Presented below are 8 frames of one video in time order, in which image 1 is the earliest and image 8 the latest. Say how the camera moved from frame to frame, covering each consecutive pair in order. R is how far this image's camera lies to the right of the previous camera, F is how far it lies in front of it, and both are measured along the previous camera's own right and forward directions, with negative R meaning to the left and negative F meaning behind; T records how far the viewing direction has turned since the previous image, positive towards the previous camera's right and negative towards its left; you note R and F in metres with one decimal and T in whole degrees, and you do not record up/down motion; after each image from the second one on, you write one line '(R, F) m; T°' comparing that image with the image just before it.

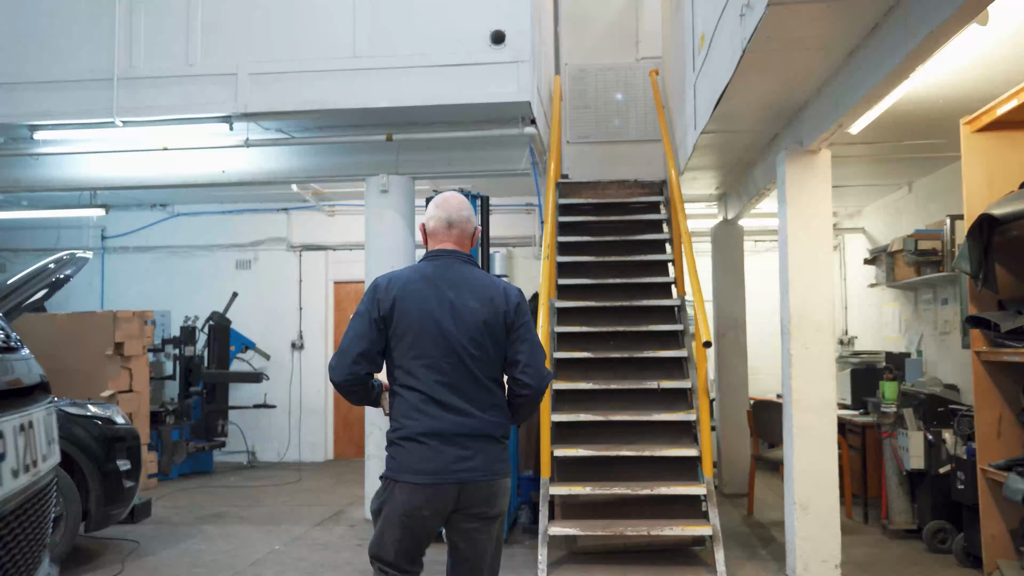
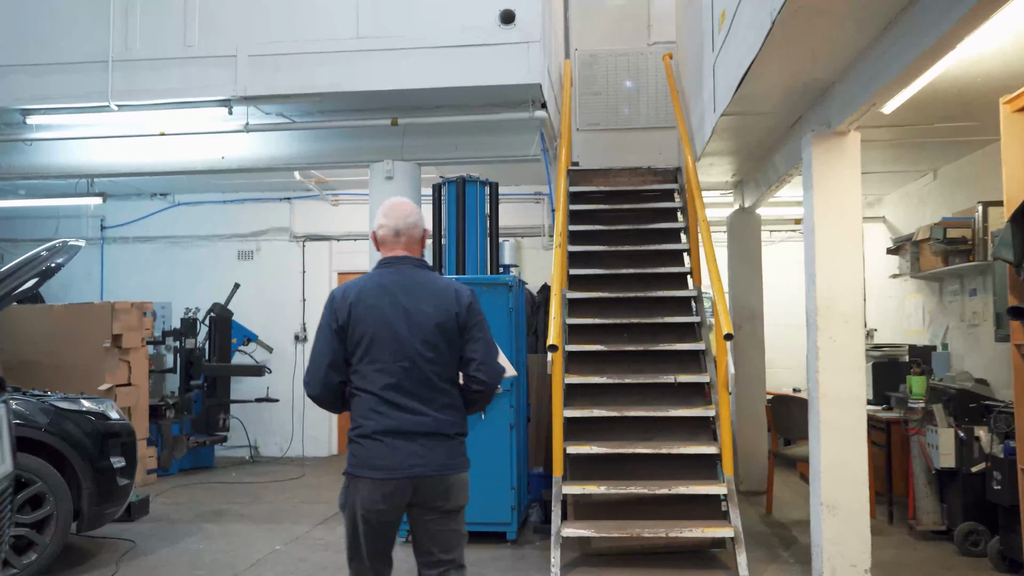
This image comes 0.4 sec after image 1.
(0.0, +0.2) m; 0°
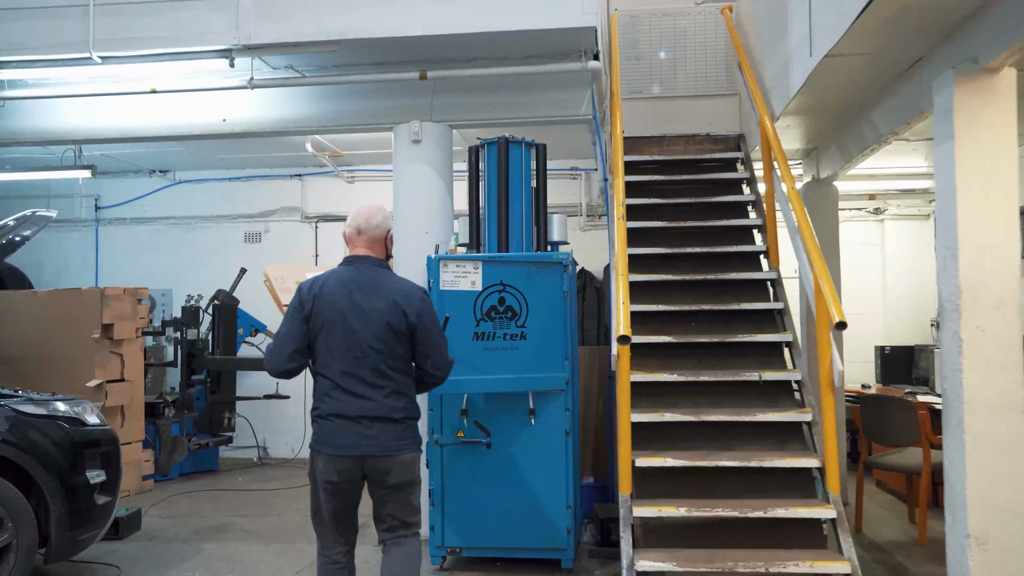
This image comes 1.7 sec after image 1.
(-0.2, +0.7) m; -1°
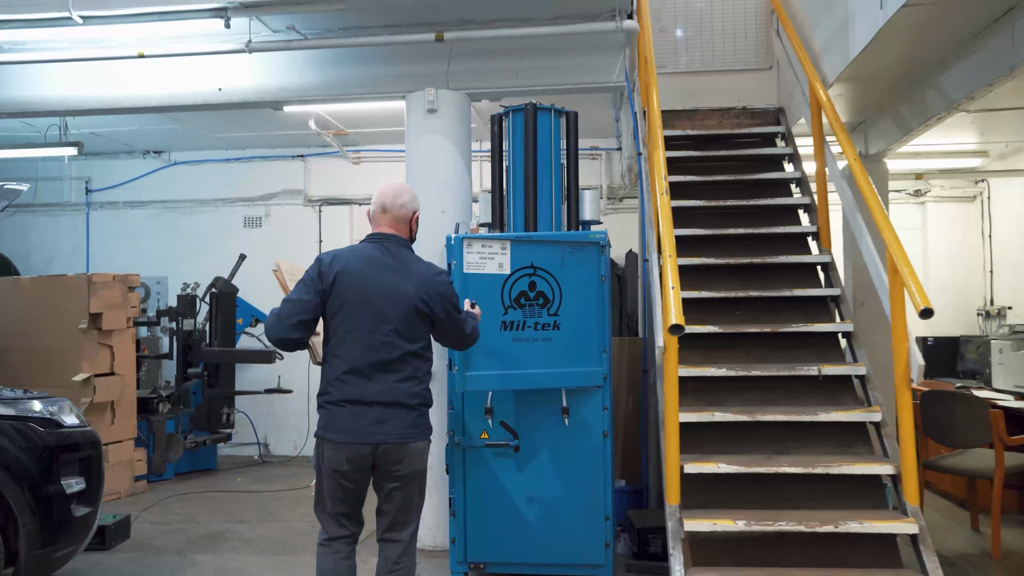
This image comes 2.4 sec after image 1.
(-0.1, +0.4) m; 0°
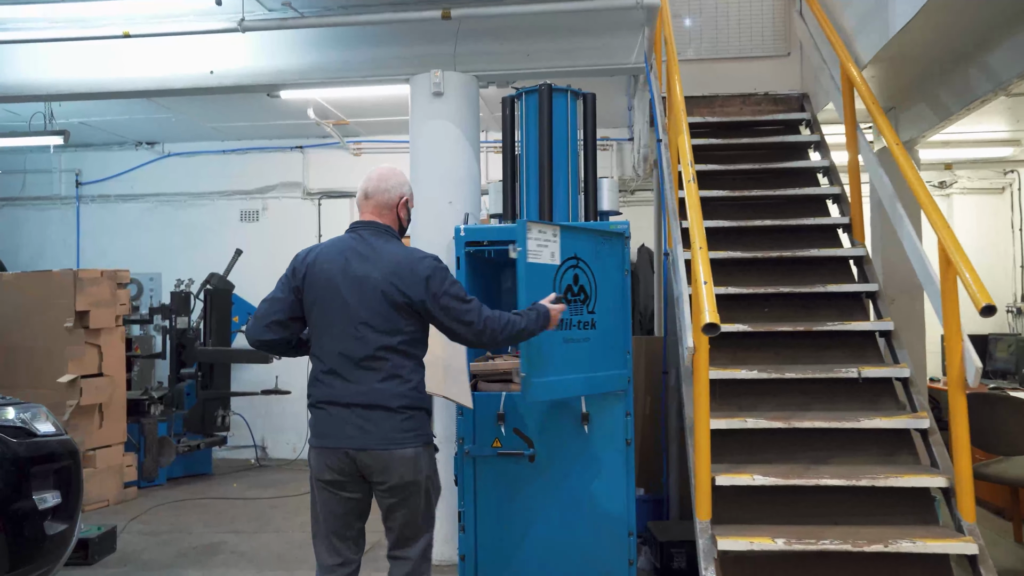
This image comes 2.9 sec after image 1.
(0.0, +0.3) m; 0°
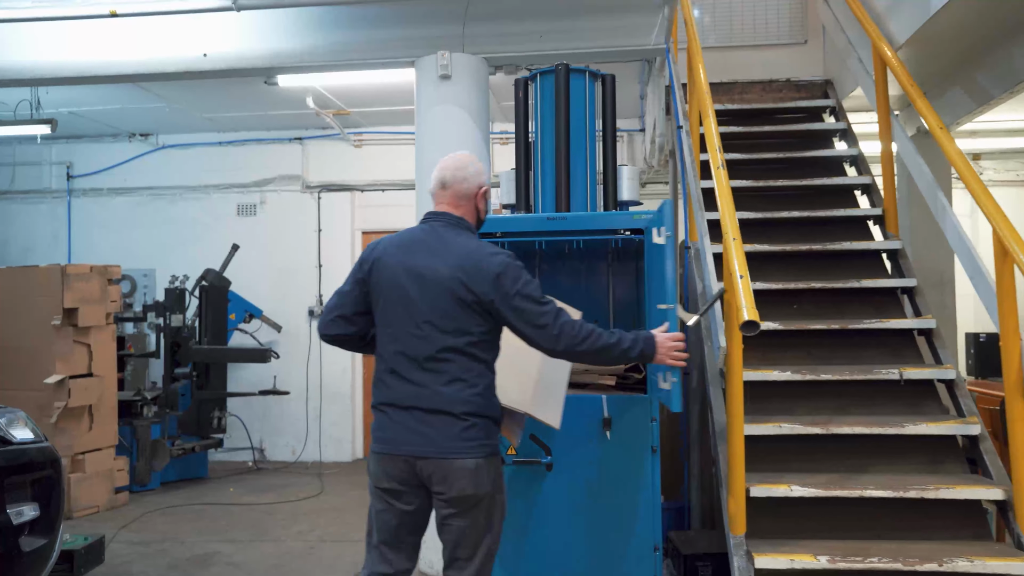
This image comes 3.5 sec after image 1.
(-0.1, +0.2) m; 0°
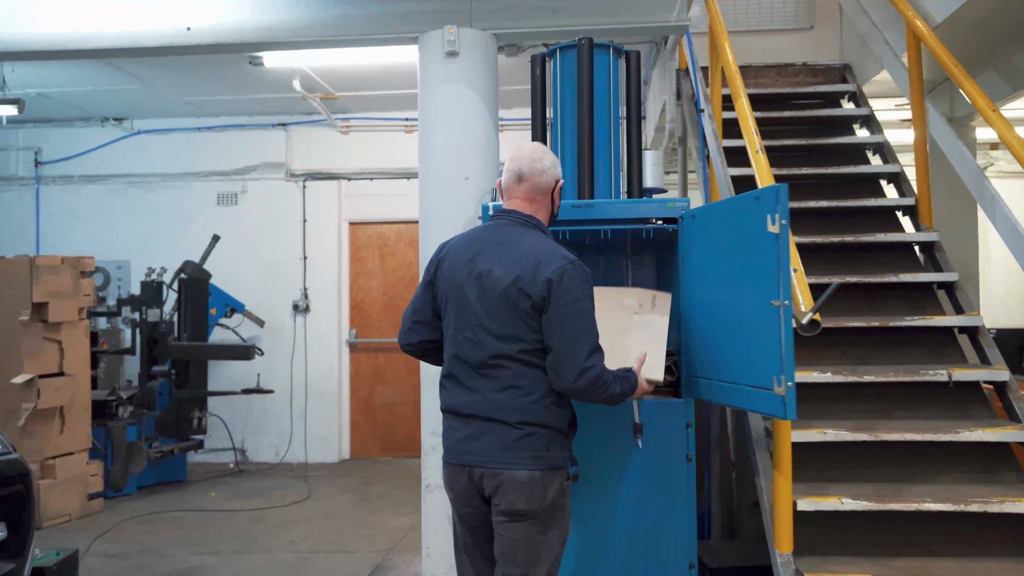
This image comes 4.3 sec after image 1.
(-0.1, +0.2) m; +2°
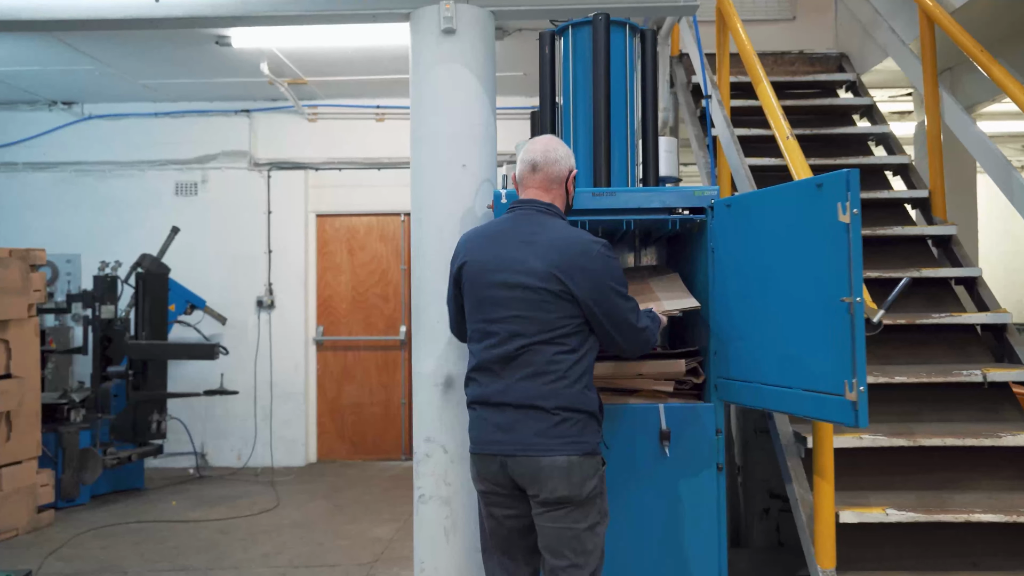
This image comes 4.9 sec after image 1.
(-0.2, +0.2) m; +3°
